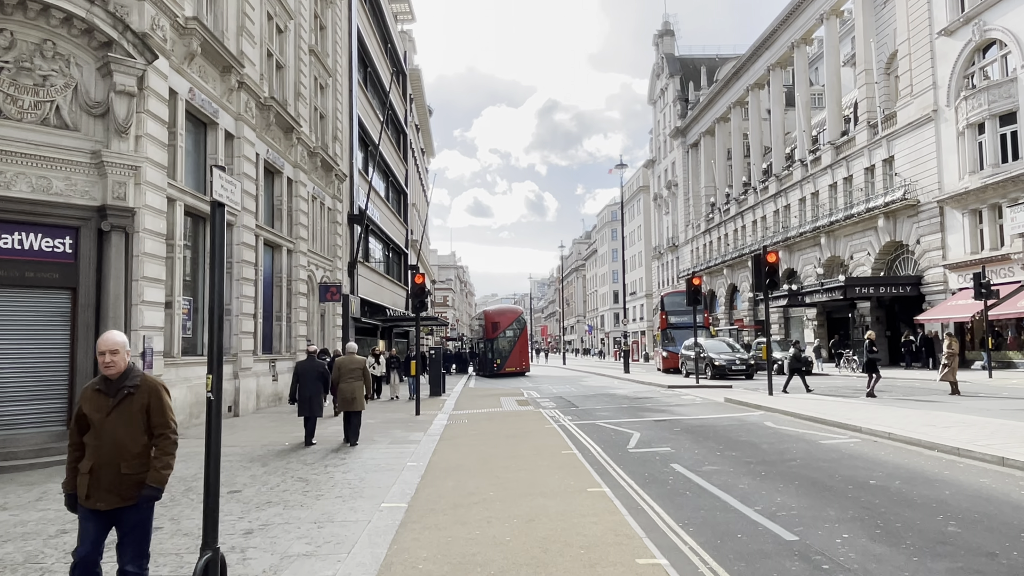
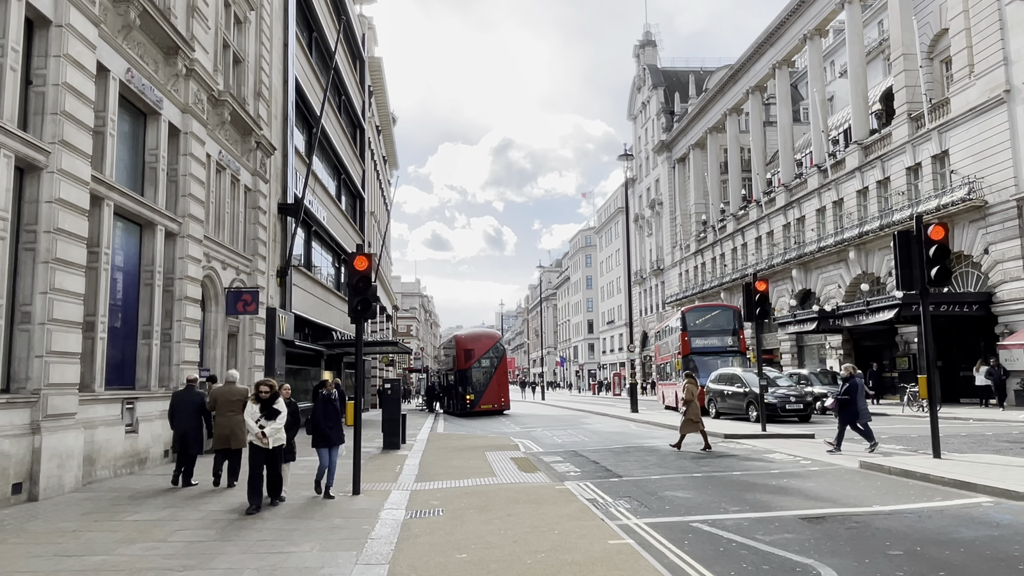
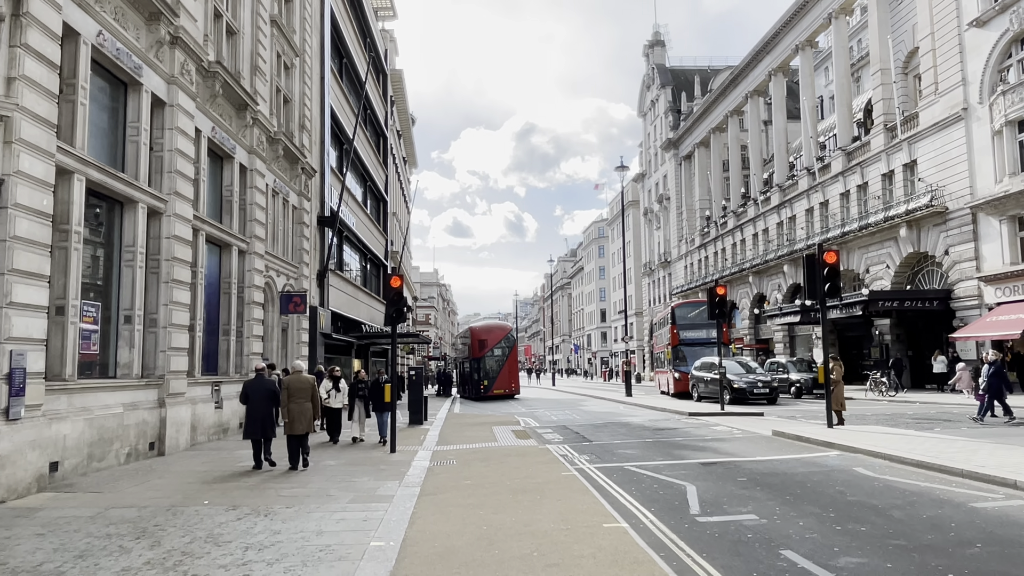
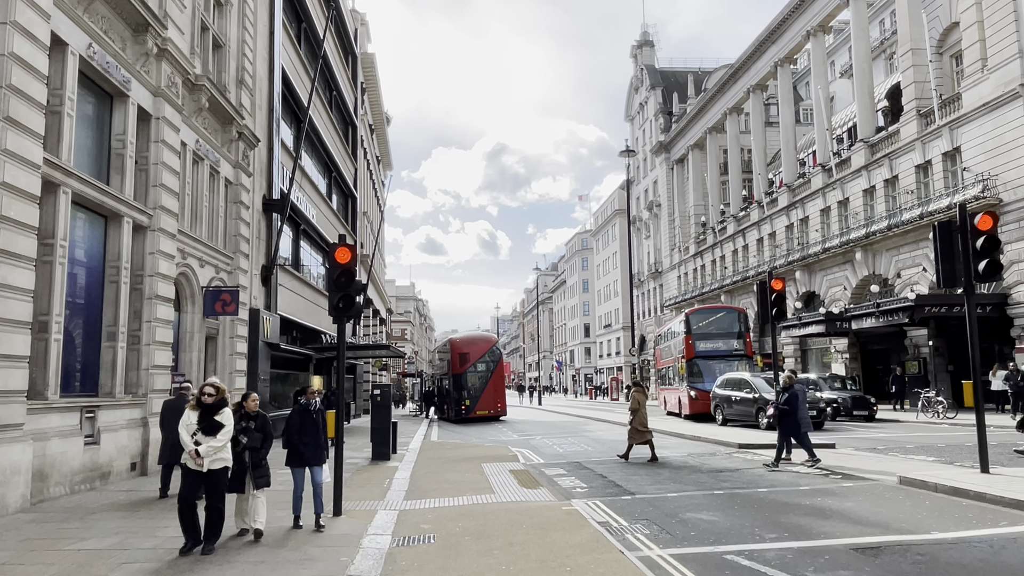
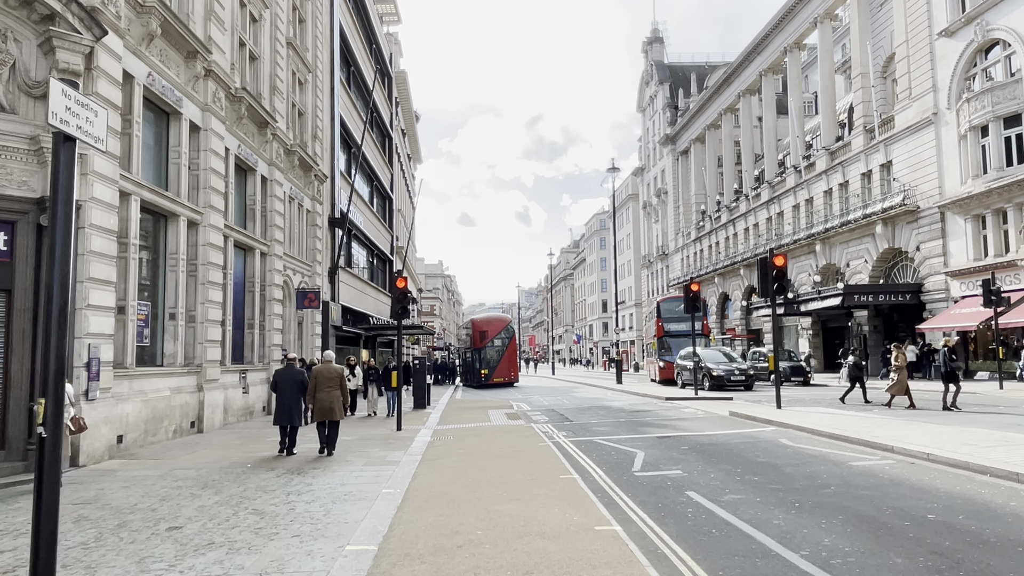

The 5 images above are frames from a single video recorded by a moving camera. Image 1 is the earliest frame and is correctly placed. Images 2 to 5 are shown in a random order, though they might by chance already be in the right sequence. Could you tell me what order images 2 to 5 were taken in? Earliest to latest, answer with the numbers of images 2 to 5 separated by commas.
5, 3, 2, 4
